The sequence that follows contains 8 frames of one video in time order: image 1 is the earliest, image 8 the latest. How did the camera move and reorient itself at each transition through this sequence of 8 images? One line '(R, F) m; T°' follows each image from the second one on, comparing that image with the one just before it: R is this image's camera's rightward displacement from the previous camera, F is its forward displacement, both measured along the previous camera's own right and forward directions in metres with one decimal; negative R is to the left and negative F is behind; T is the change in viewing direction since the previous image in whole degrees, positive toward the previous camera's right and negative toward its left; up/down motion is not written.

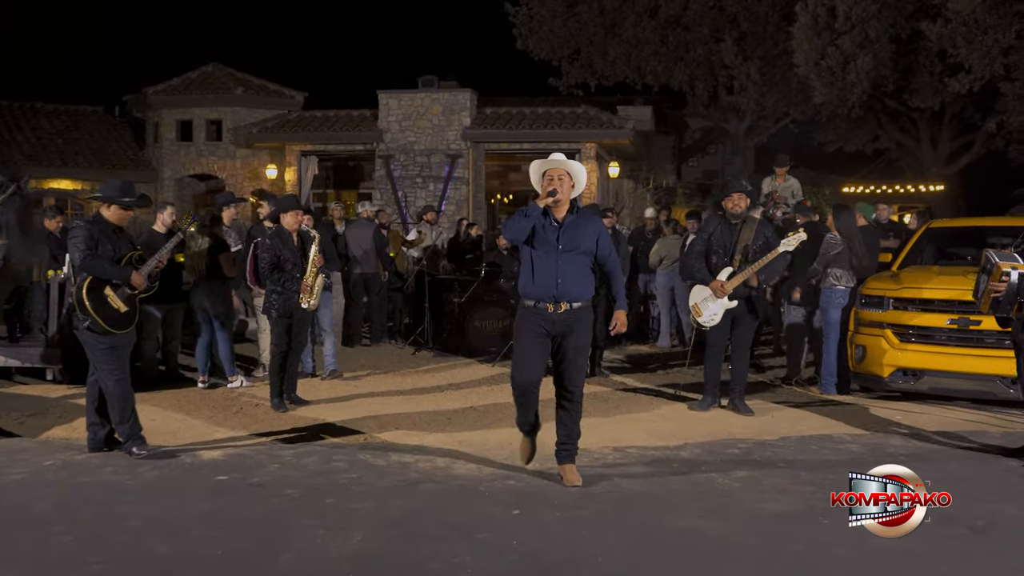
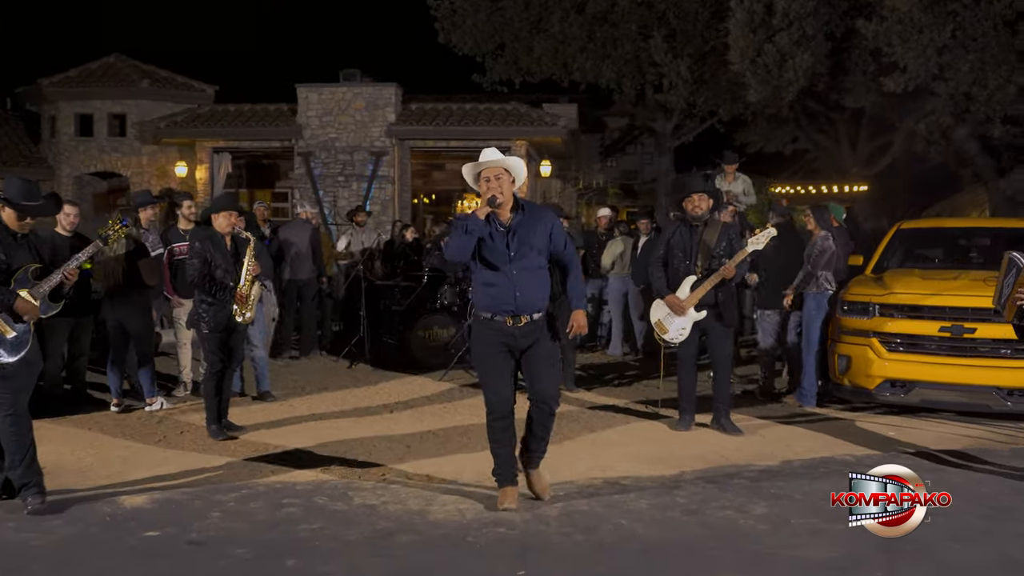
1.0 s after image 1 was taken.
(-0.4, +1.0) m; +5°
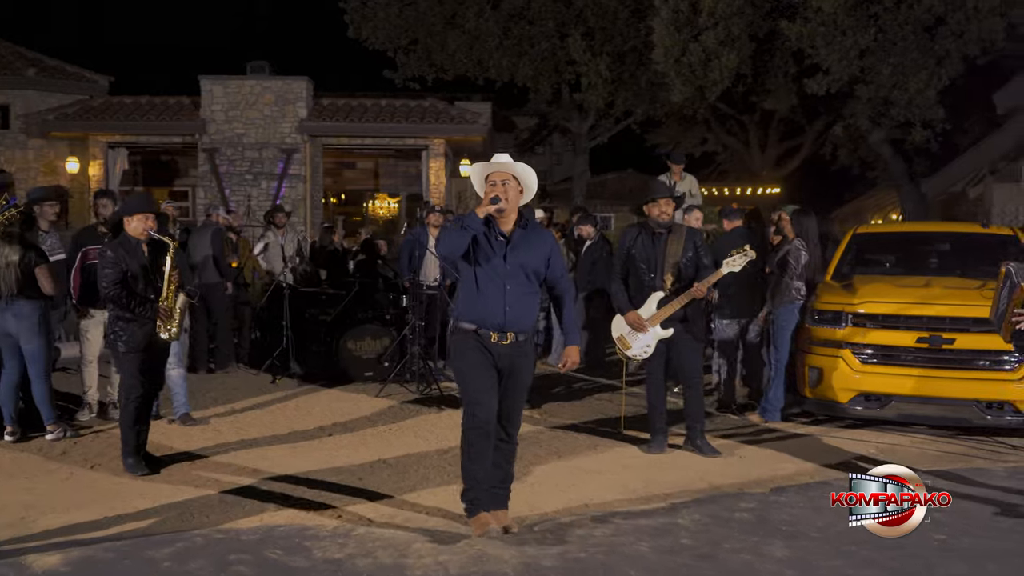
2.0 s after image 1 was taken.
(-0.5, +0.8) m; +6°
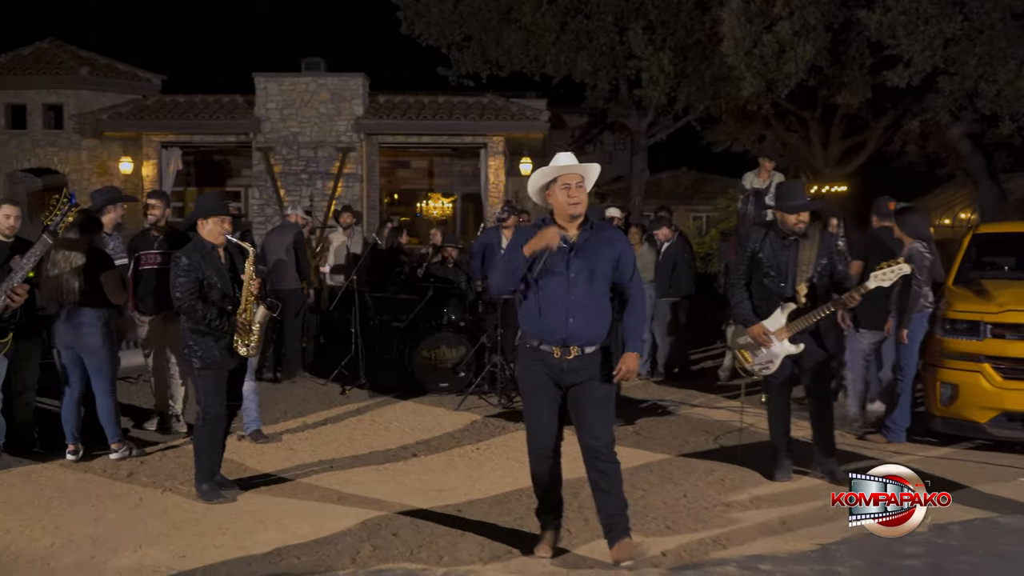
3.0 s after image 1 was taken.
(-0.5, +0.7) m; -2°
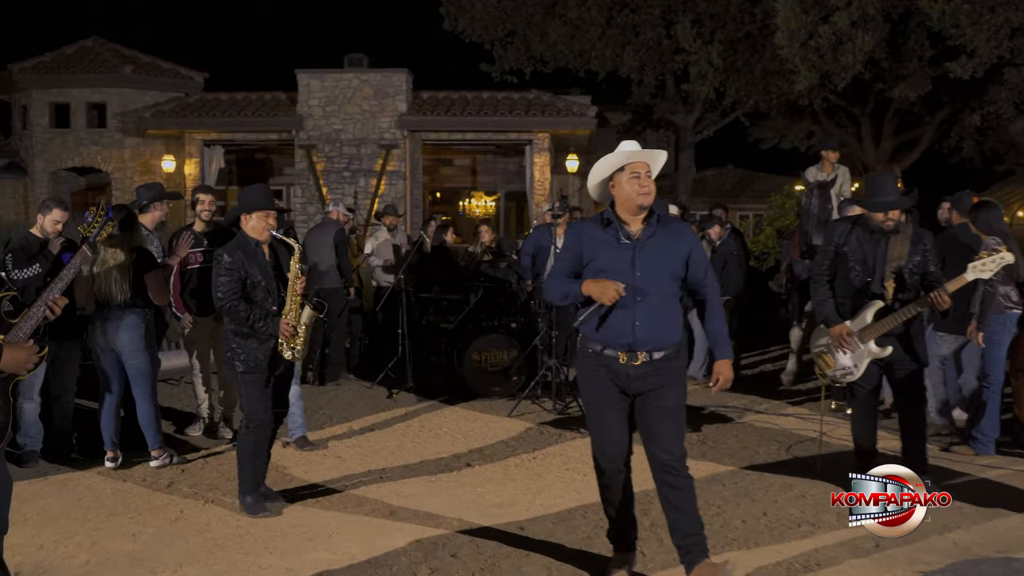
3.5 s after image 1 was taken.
(-0.2, +0.5) m; -2°
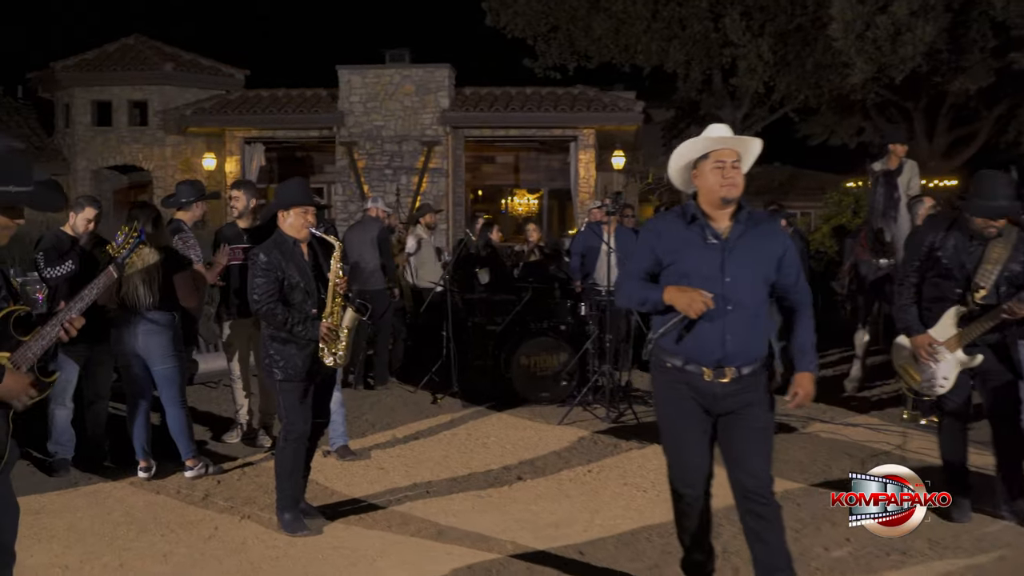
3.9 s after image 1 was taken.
(-0.1, +0.5) m; -2°
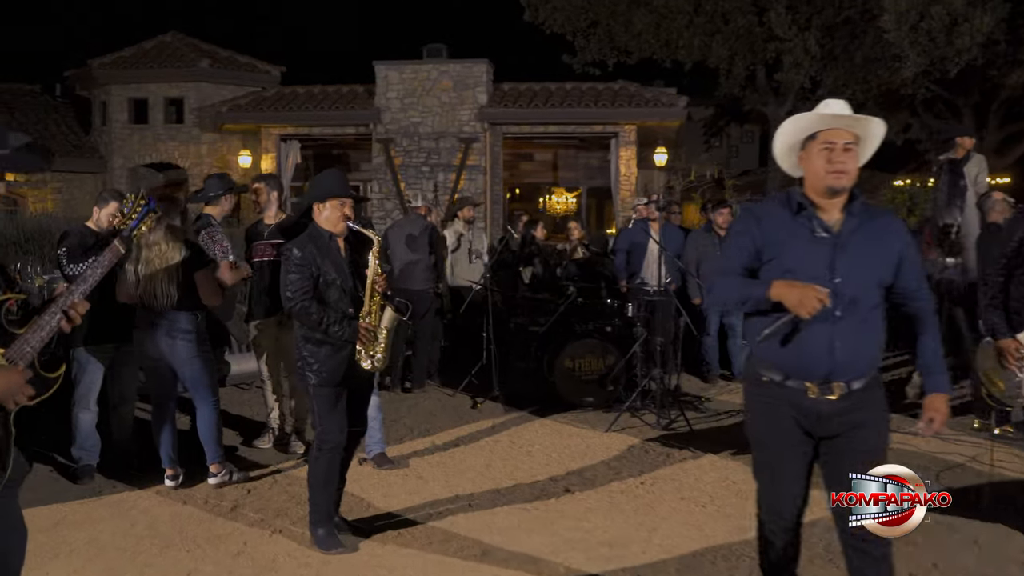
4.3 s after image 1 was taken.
(-0.1, +0.4) m; -2°
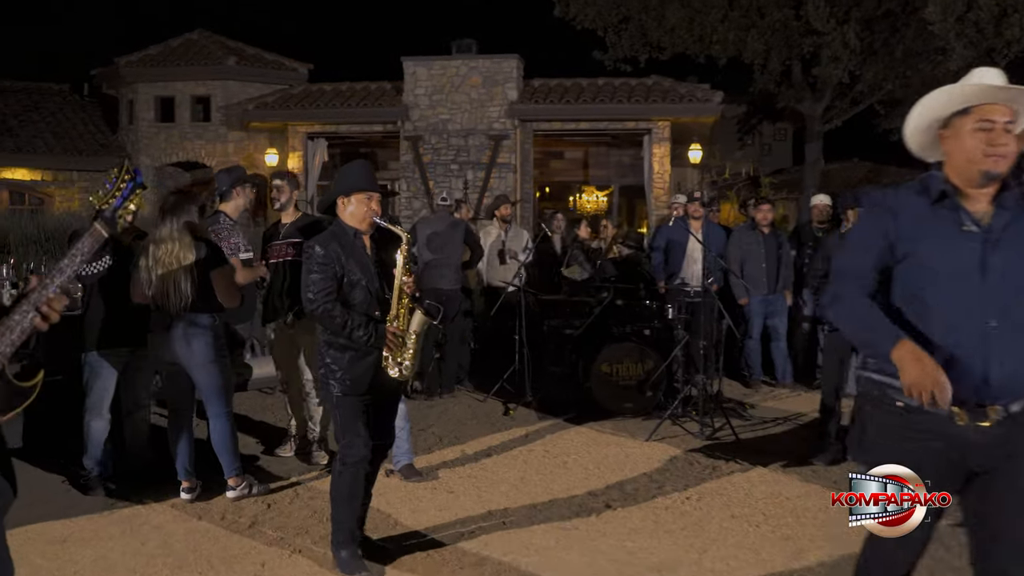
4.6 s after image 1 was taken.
(-0.1, +0.4) m; -2°
